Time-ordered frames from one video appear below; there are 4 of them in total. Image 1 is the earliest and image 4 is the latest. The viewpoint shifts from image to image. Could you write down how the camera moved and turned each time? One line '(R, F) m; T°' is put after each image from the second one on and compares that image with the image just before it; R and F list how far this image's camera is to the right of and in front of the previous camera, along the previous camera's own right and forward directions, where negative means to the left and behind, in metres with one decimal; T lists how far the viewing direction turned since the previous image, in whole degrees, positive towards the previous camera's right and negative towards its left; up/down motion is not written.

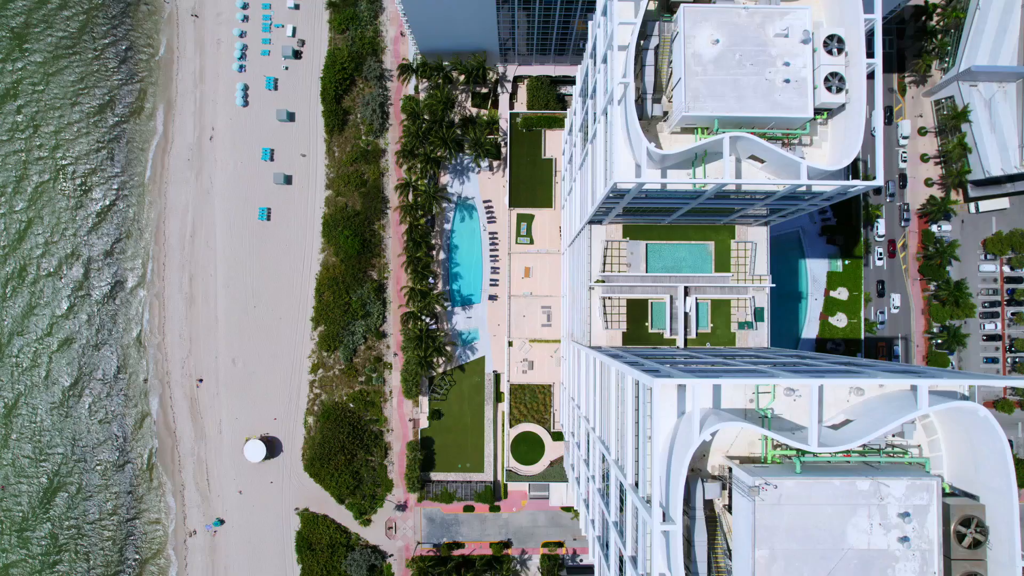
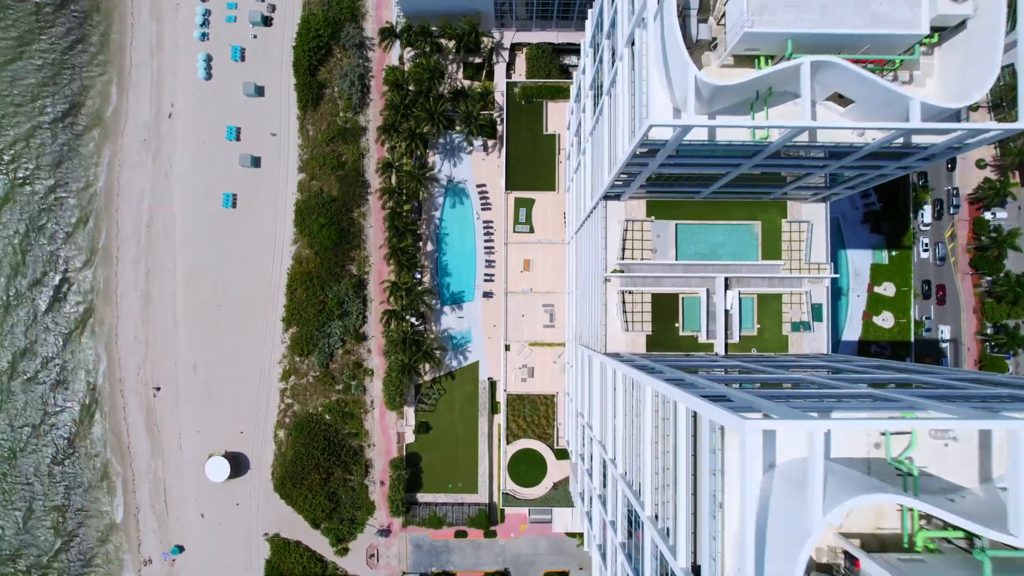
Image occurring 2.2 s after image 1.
(+0.1, +5.7) m; 0°
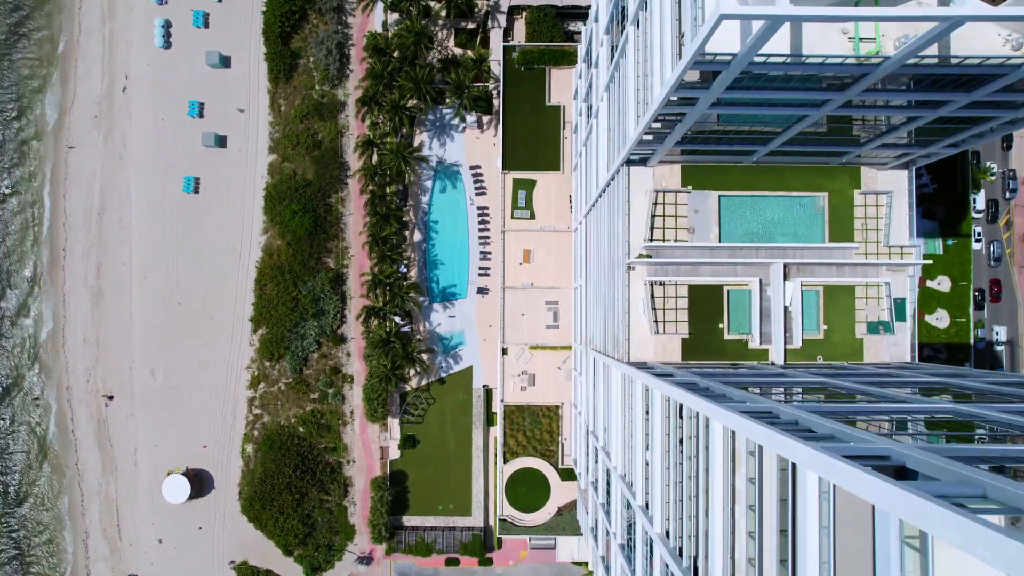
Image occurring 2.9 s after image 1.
(+0.1, +5.0) m; 0°
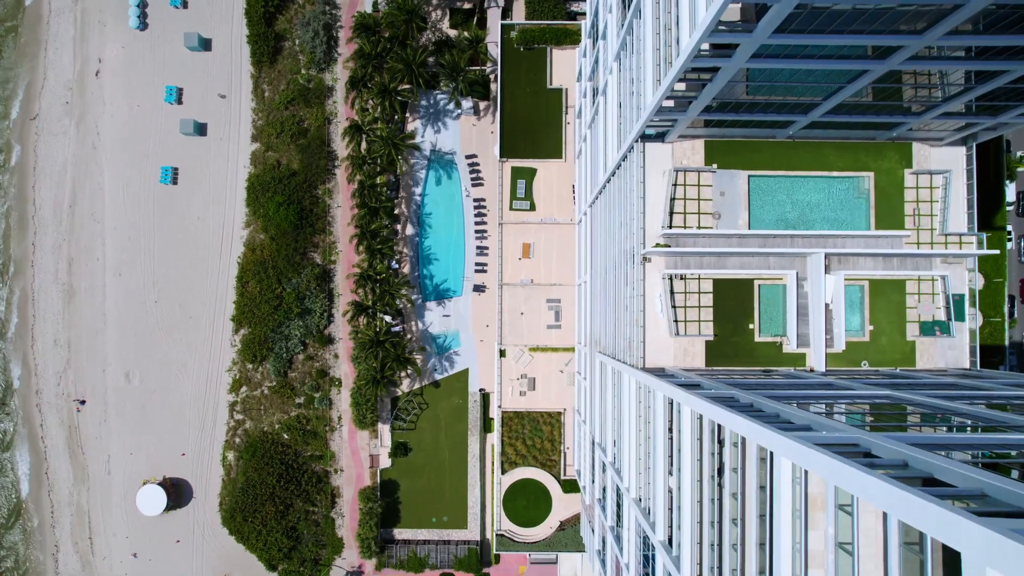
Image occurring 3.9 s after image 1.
(0.0, +2.4) m; 0°
